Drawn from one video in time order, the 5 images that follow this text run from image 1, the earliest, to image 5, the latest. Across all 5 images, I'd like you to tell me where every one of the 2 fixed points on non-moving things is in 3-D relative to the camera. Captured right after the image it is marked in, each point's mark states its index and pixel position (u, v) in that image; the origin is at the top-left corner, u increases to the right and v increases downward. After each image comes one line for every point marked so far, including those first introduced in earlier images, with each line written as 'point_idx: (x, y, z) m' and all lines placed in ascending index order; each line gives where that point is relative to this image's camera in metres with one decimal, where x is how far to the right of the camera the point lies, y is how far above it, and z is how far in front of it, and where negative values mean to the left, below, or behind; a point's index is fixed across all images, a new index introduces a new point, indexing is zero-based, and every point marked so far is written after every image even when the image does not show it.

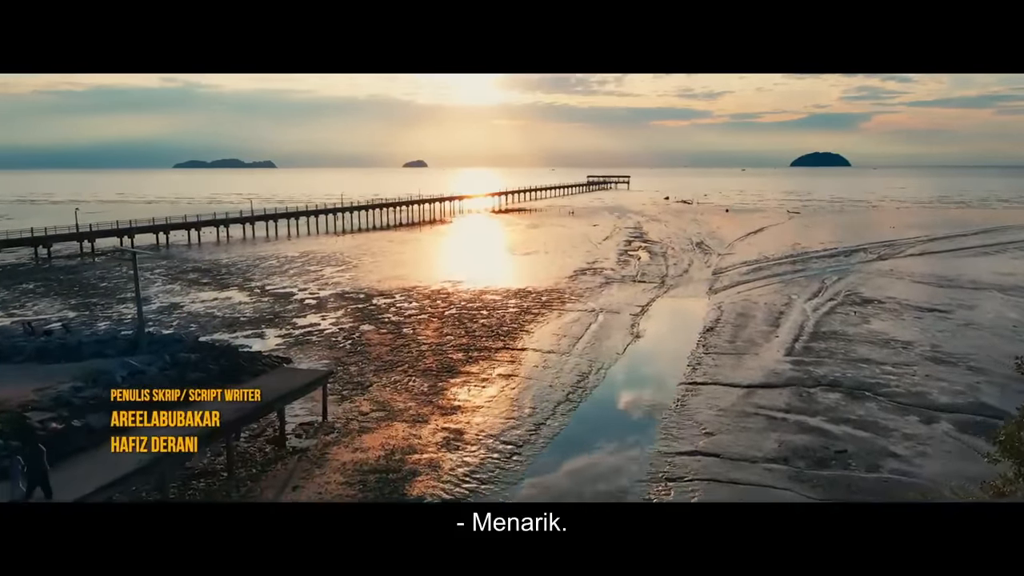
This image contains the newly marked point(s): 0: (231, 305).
0: (-6.1, -0.4, +14.2) m
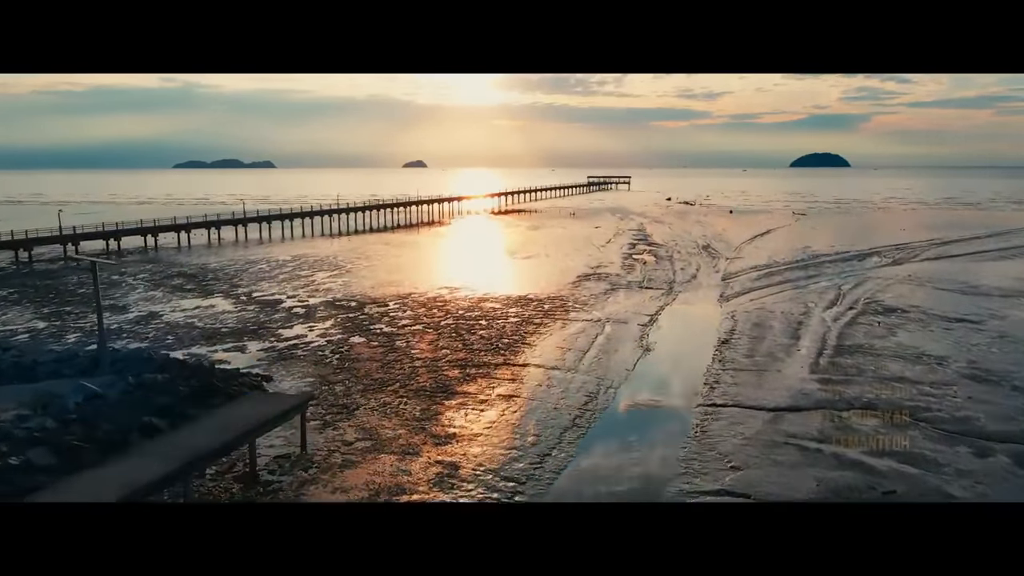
0: (-6.1, -0.5, +13.3) m
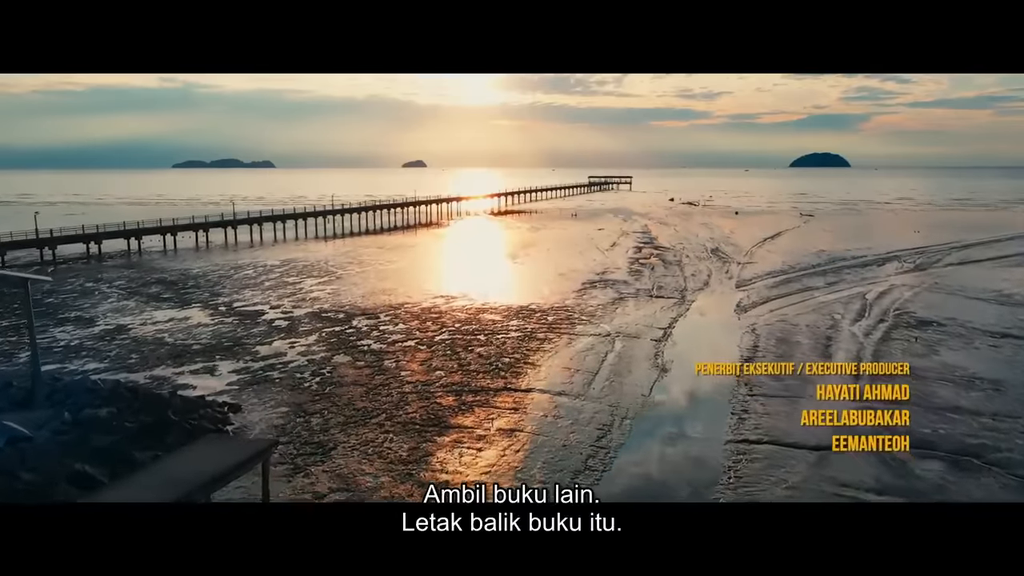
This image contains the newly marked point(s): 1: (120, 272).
0: (-6.0, -0.7, +12.2) m
1: (-11.4, +0.5, +19.1) m
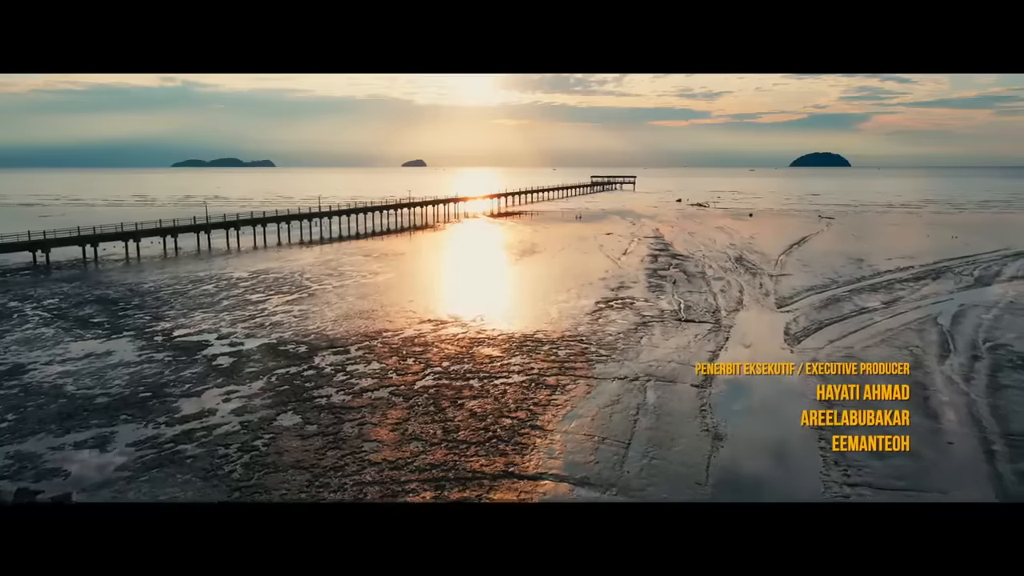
0: (-6.0, -1.2, +9.6) m
1: (-11.4, 0.0, +16.5) m
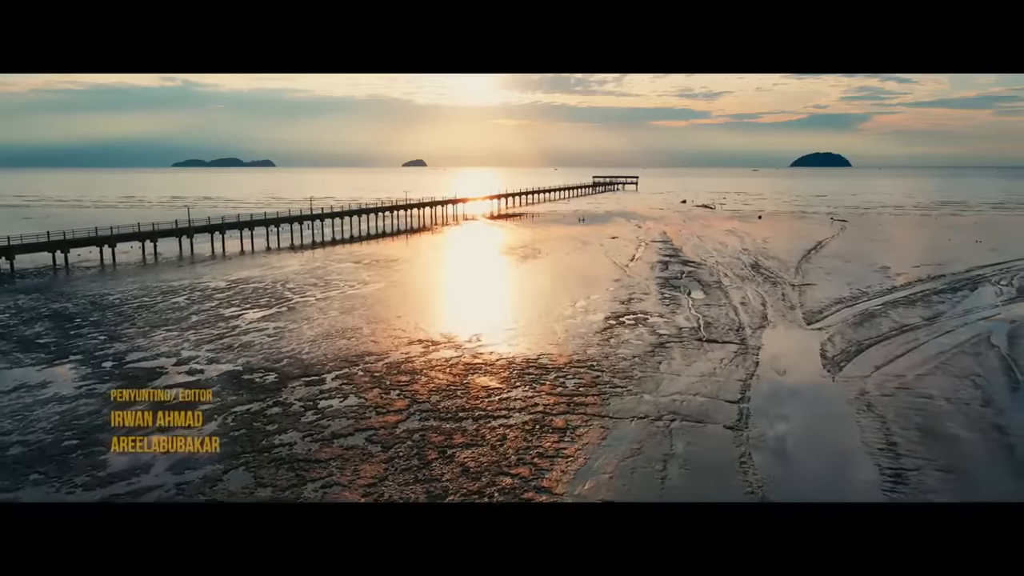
0: (-6.0, -1.5, +8.2) m
1: (-11.4, -0.3, +15.0) m
